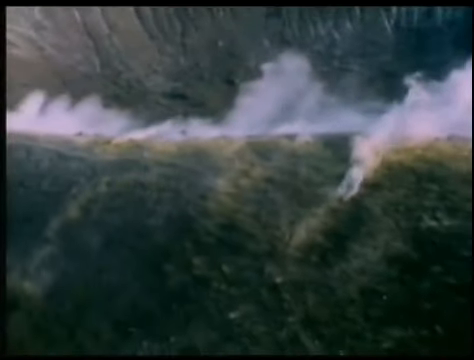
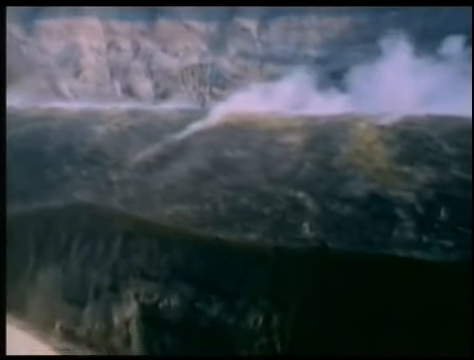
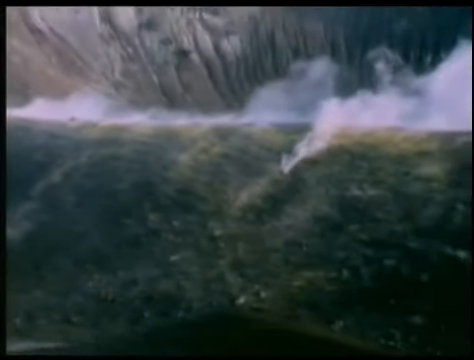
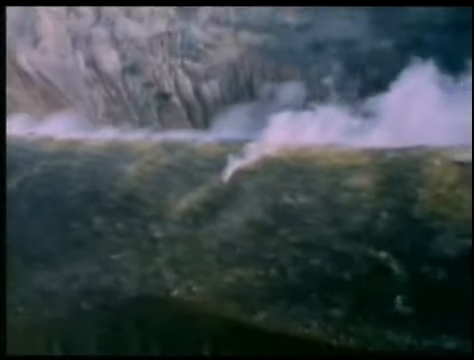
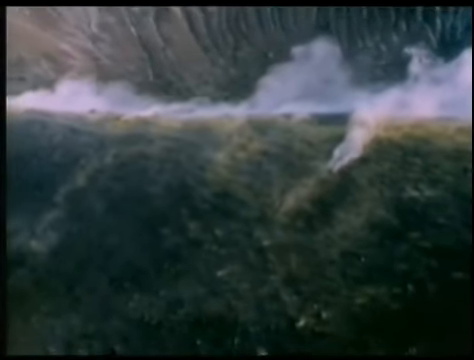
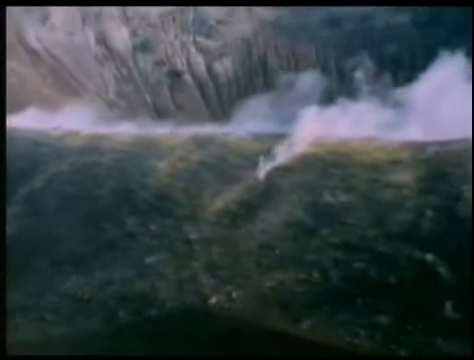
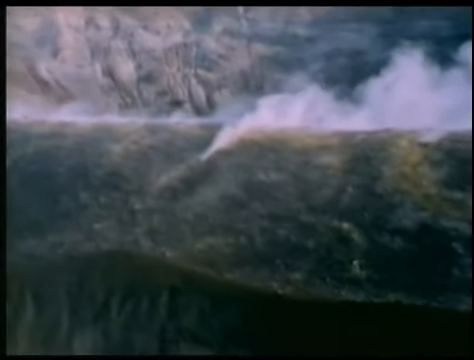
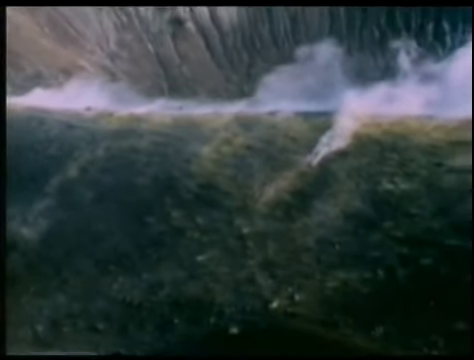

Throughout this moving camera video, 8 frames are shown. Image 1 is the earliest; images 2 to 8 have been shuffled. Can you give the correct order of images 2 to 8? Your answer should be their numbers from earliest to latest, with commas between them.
5, 8, 3, 6, 4, 7, 2
